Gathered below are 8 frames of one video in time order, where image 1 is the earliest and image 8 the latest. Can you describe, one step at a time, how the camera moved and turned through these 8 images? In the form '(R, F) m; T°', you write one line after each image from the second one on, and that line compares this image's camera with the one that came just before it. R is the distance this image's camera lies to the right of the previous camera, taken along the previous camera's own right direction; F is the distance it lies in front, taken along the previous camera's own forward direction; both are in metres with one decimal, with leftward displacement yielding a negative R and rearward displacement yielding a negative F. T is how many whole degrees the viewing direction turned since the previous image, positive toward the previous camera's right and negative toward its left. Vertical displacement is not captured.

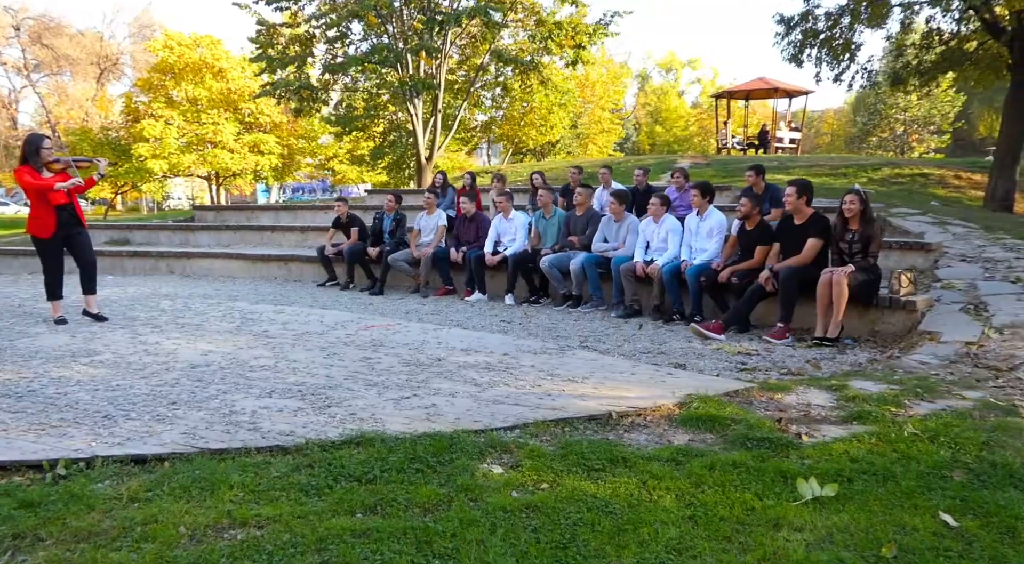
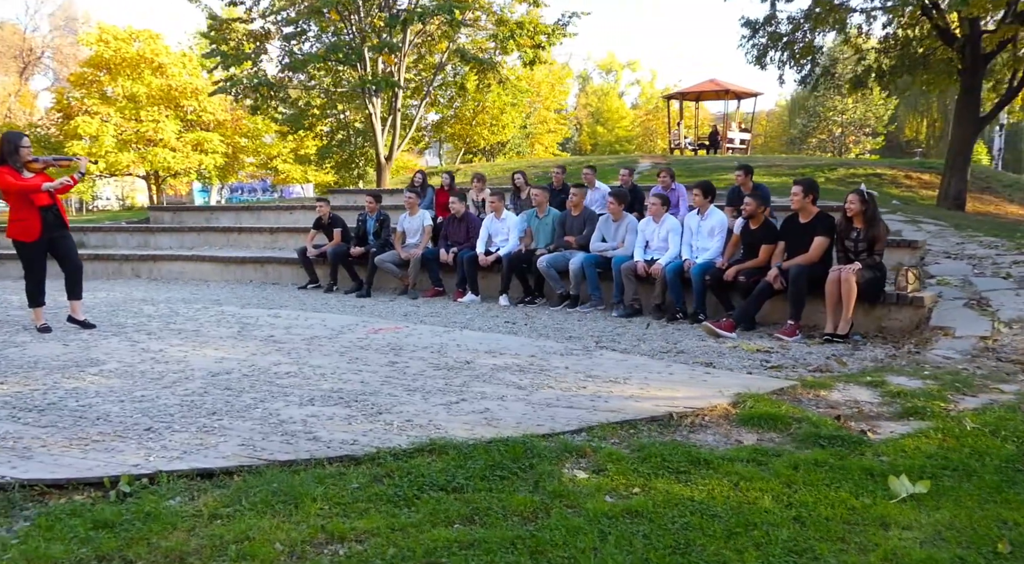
(-0.6, +0.1) m; +4°
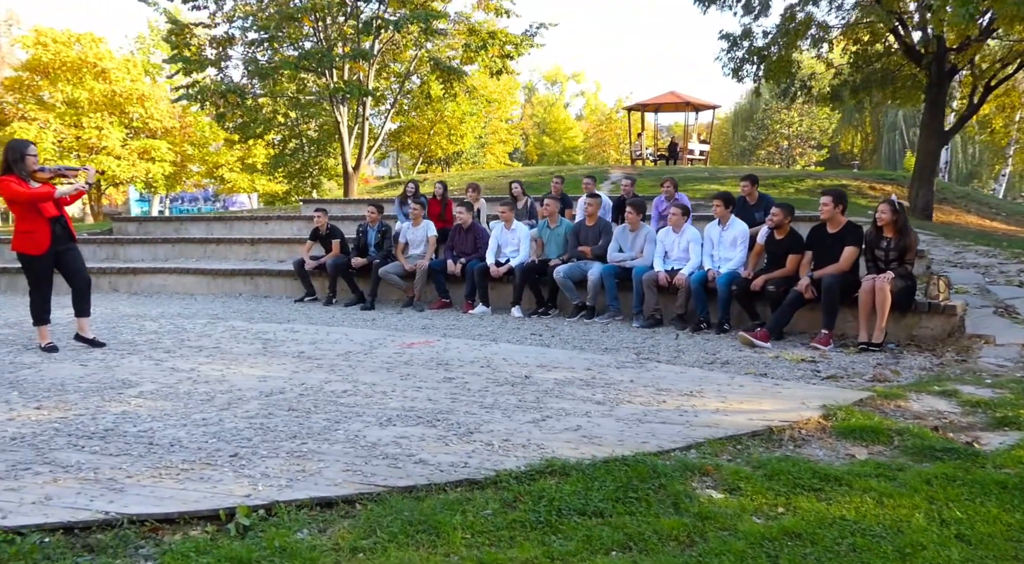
(-0.8, +0.2) m; +4°
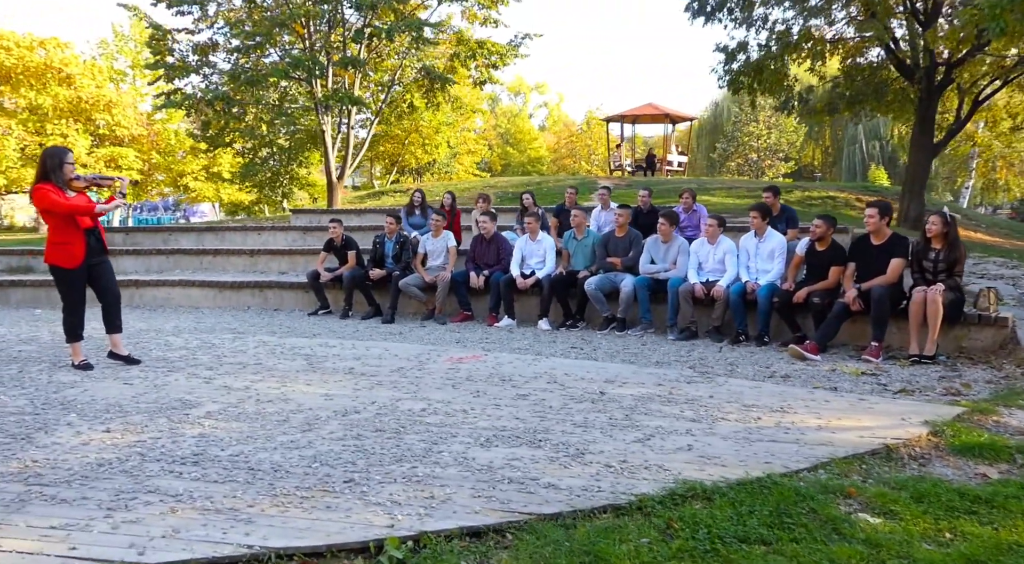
(-0.7, +0.2) m; +3°
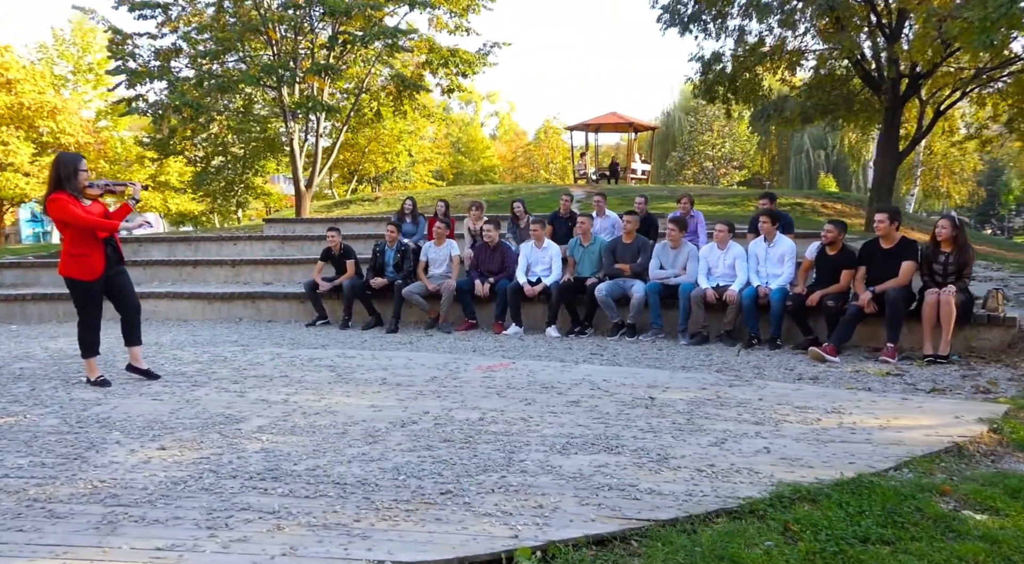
(-0.6, +0.1) m; +3°
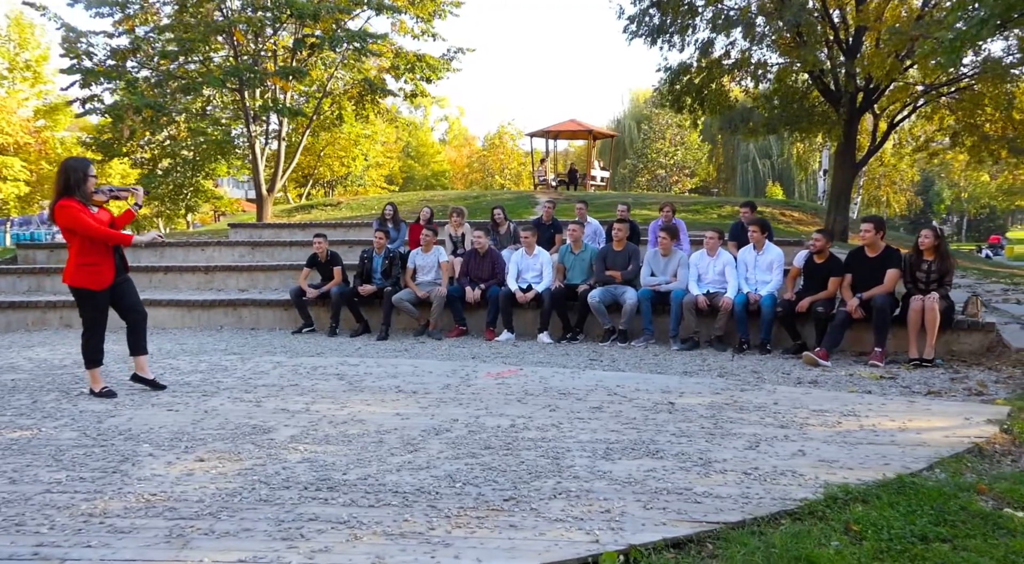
(-0.5, -0.1) m; +4°
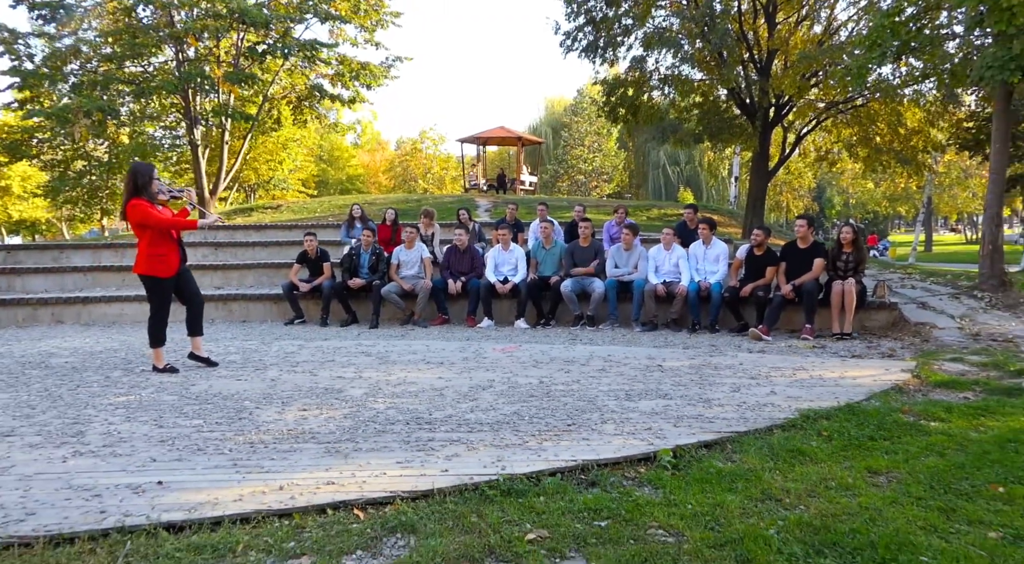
(-0.8, -1.1) m; +6°
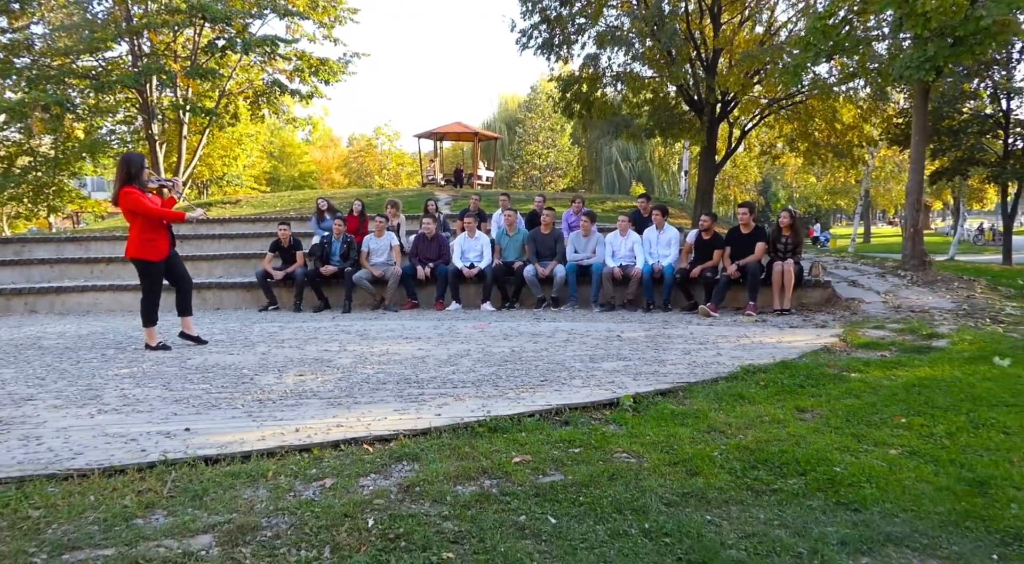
(-0.2, -0.6) m; +3°
